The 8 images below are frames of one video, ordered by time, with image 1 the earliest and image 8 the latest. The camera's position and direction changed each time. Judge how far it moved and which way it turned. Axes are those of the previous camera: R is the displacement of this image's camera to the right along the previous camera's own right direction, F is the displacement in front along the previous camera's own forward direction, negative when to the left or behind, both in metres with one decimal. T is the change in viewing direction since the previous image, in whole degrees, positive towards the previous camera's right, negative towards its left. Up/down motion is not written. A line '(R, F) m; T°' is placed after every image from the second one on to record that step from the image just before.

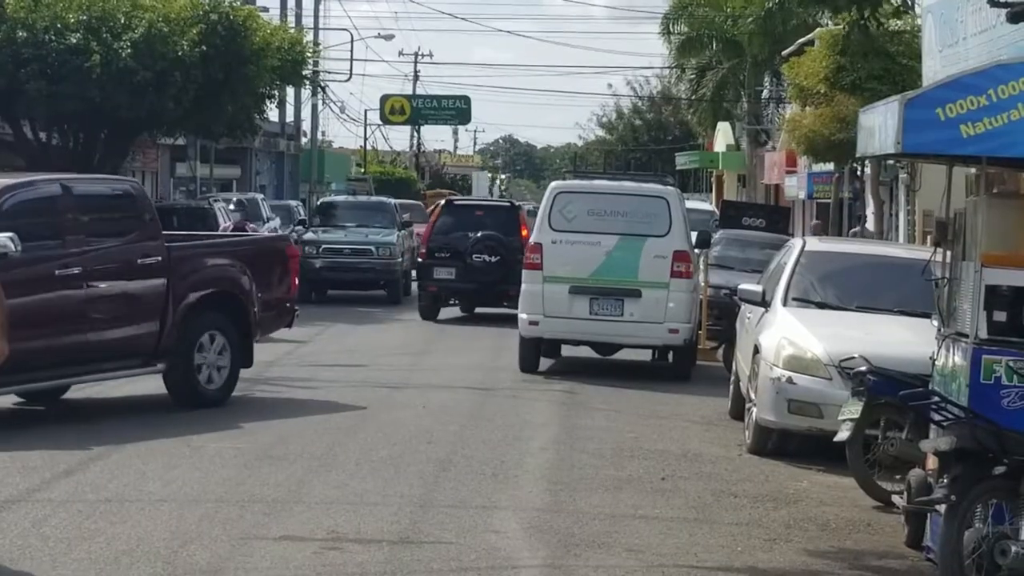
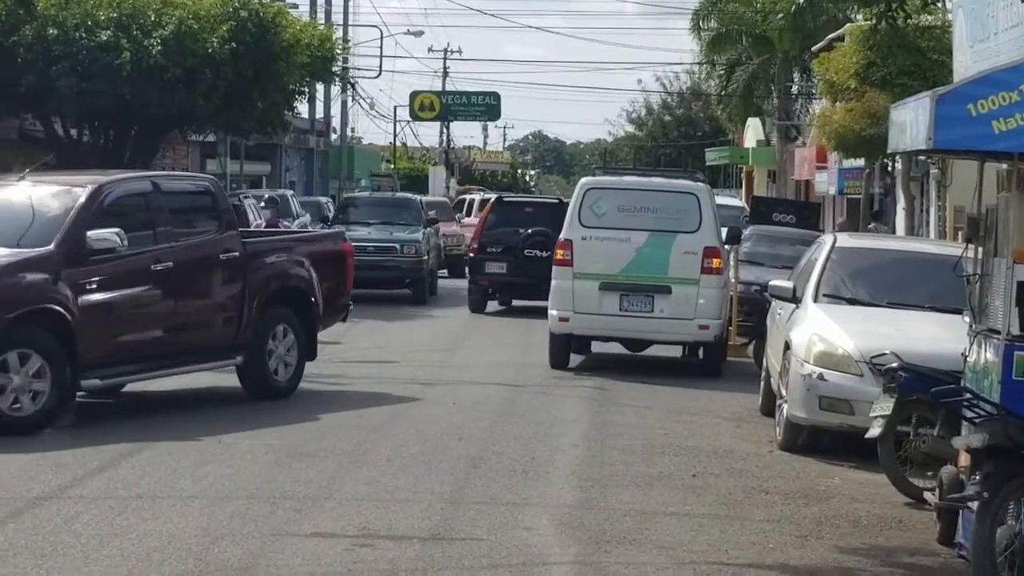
(0.0, 0.0) m; -1°
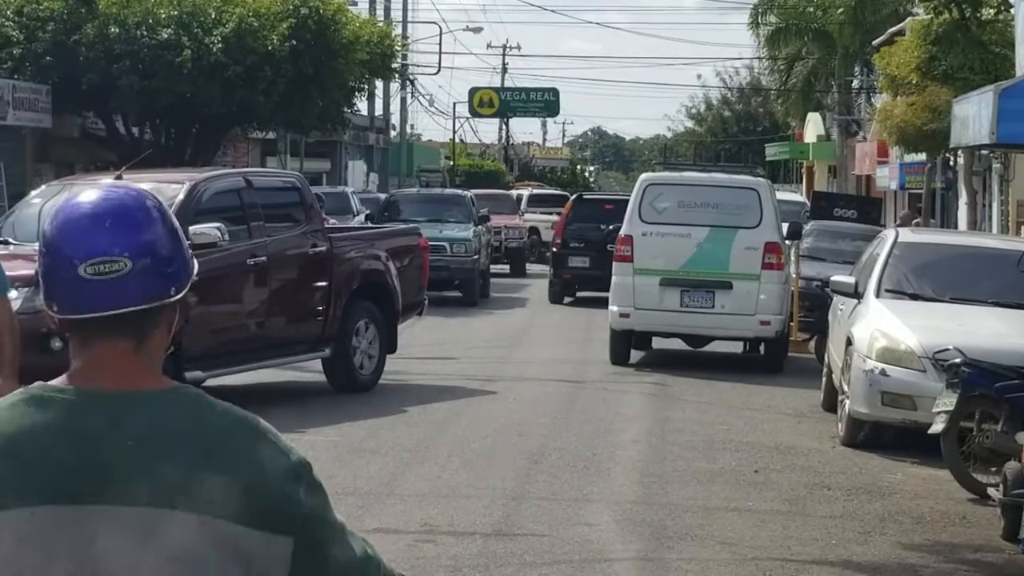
(-0.1, 0.0) m; -2°
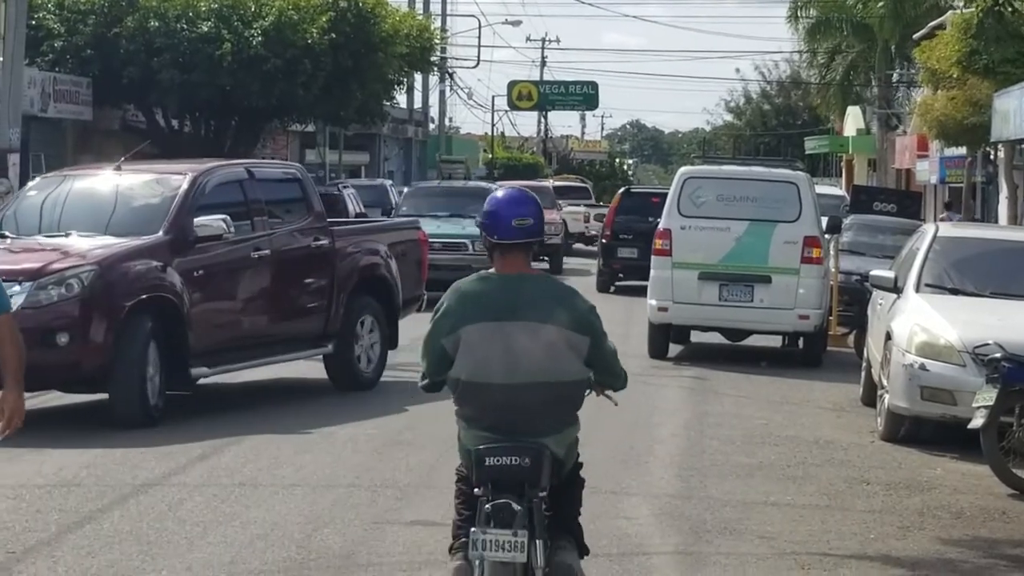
(-0.1, 0.0) m; -1°
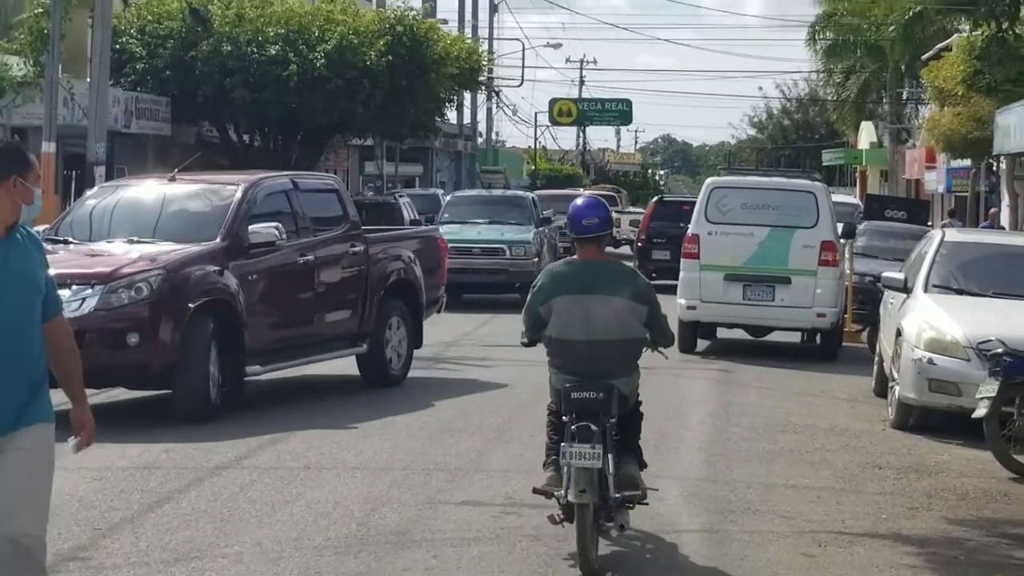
(0.0, -1.0) m; -2°
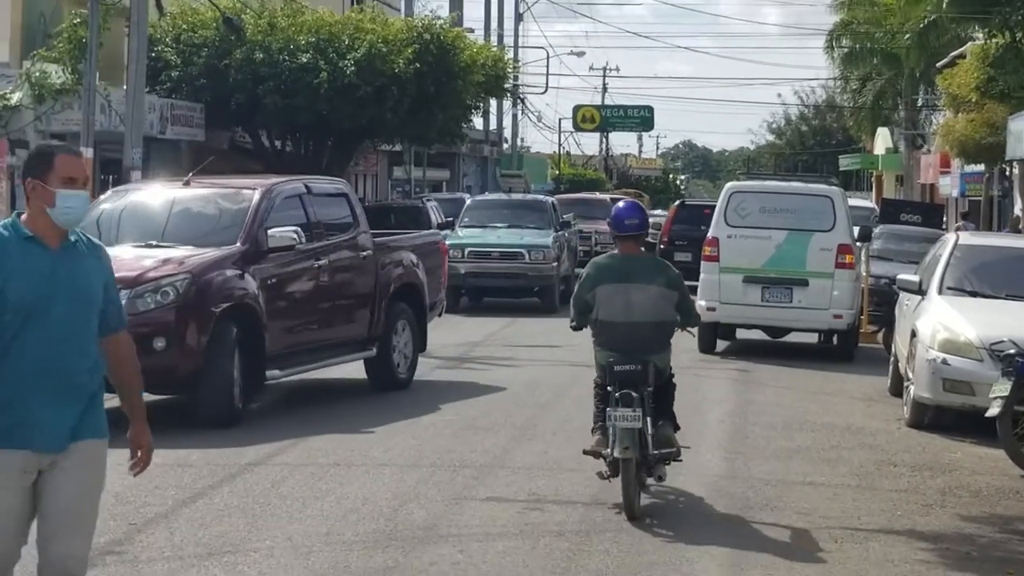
(0.0, -0.3) m; -1°
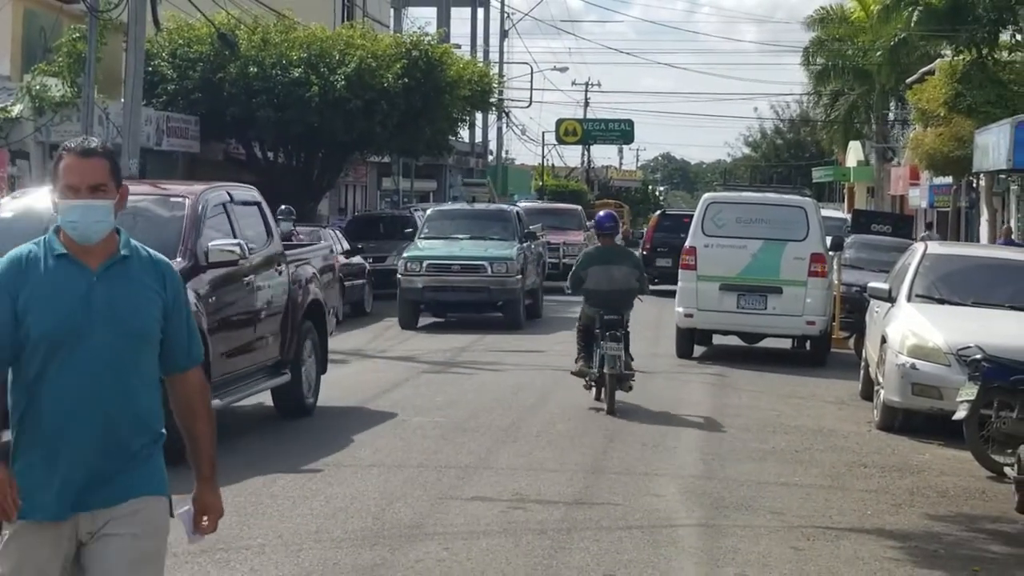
(+0.1, -0.4) m; 0°
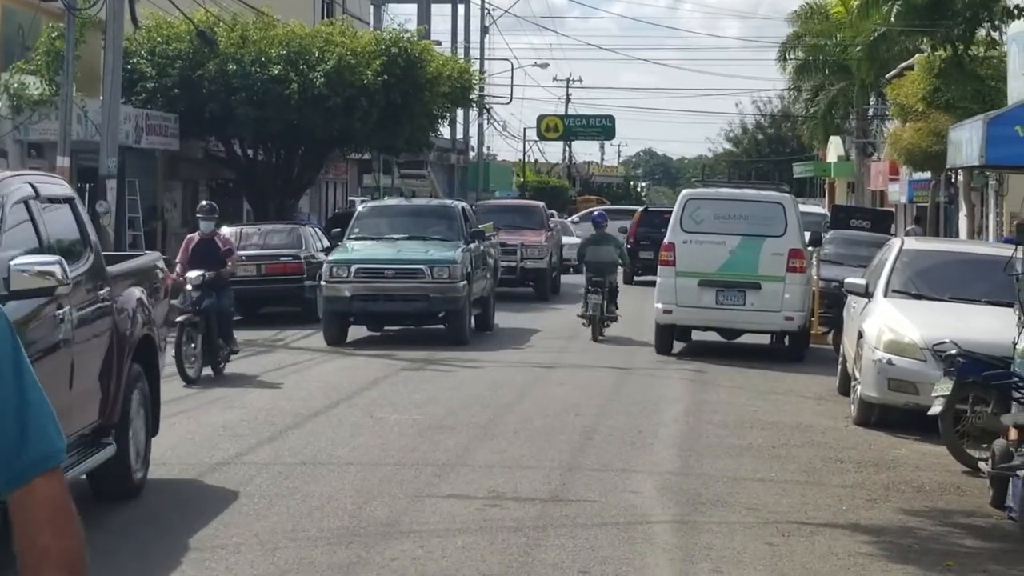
(+0.2, 0.0) m; 0°
